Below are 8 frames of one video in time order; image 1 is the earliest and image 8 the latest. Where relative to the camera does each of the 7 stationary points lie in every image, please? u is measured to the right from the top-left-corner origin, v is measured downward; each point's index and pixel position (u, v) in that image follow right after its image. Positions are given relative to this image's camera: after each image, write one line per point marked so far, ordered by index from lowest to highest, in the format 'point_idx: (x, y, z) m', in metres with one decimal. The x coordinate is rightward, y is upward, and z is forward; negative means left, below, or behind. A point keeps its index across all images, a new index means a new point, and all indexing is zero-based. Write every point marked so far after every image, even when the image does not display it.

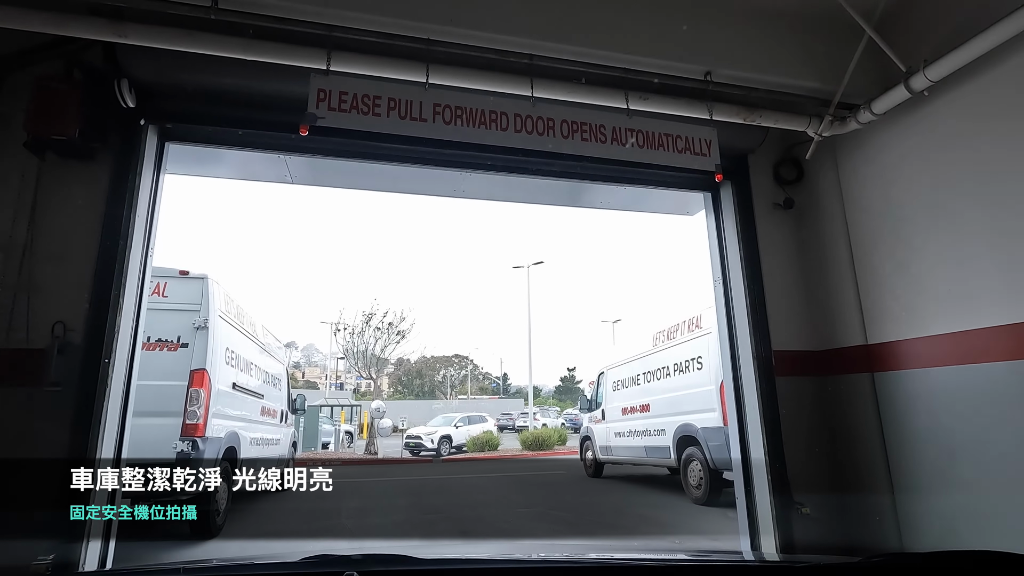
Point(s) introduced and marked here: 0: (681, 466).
0: (+1.9, -2.0, +7.1) m
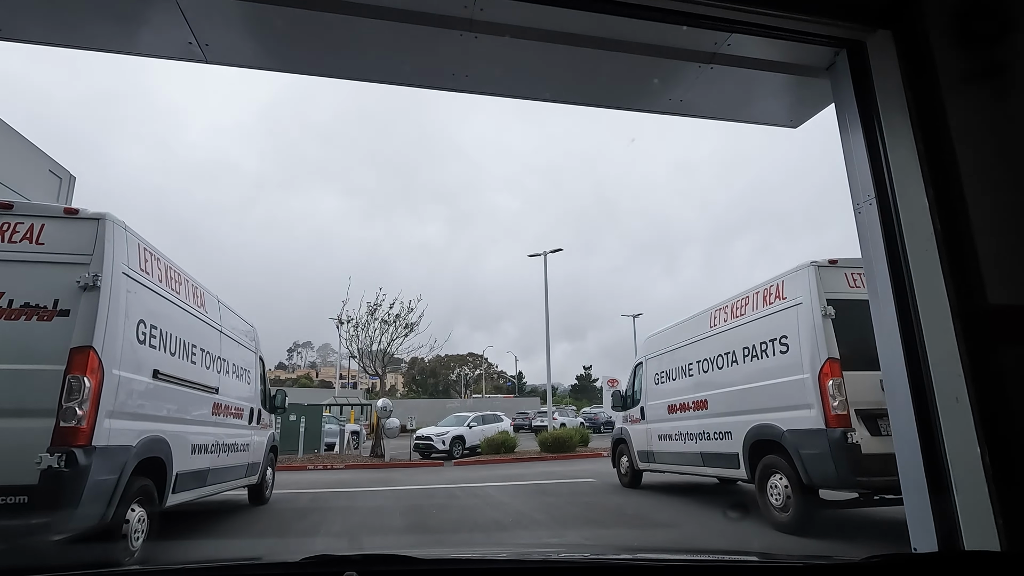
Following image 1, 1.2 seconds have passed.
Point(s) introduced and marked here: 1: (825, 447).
0: (+2.1, -1.6, +5.5) m
1: (+2.3, -1.2, +4.6) m
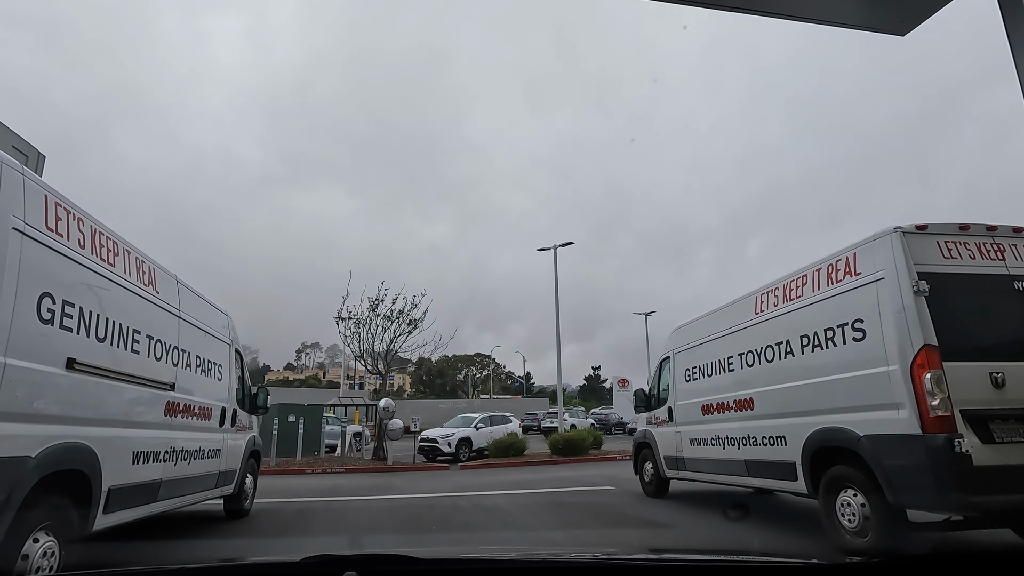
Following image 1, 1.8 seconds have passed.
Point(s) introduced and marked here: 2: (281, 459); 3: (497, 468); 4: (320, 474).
0: (+2.2, -1.5, +4.5) m
1: (+2.4, -1.0, +3.7) m
2: (-6.5, -4.9, +18.0) m
3: (-0.4, -4.8, +16.7) m
4: (-5.0, -4.9, +16.7) m
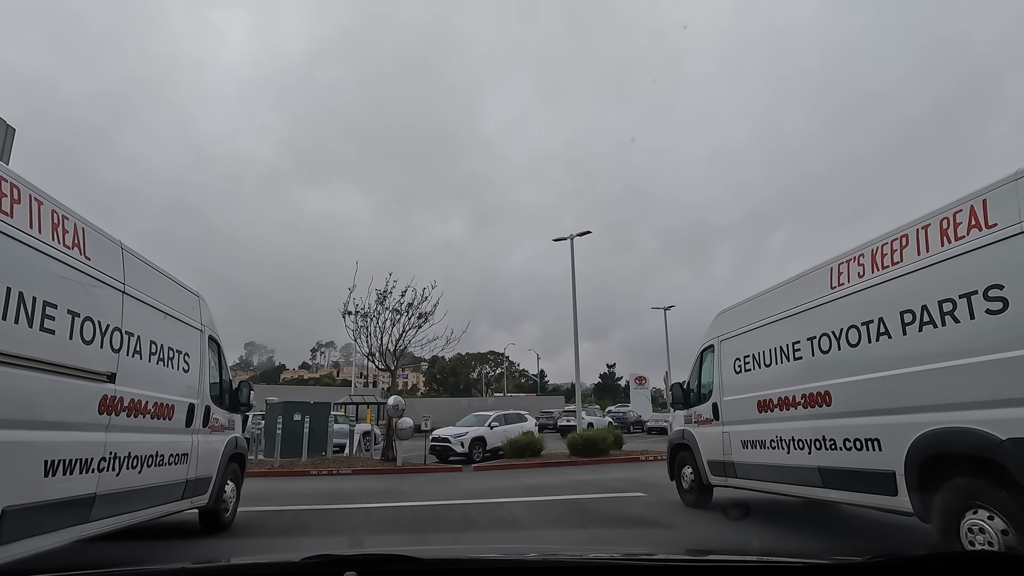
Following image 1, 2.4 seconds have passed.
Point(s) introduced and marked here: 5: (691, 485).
0: (+2.3, -1.2, +3.5) m
1: (+2.5, -0.8, +2.7) m
2: (-6.1, -4.6, +17.2) m
3: (0.0, -4.5, +15.8) m
4: (-4.6, -4.7, +15.8) m
5: (+2.1, -2.3, +7.4) m
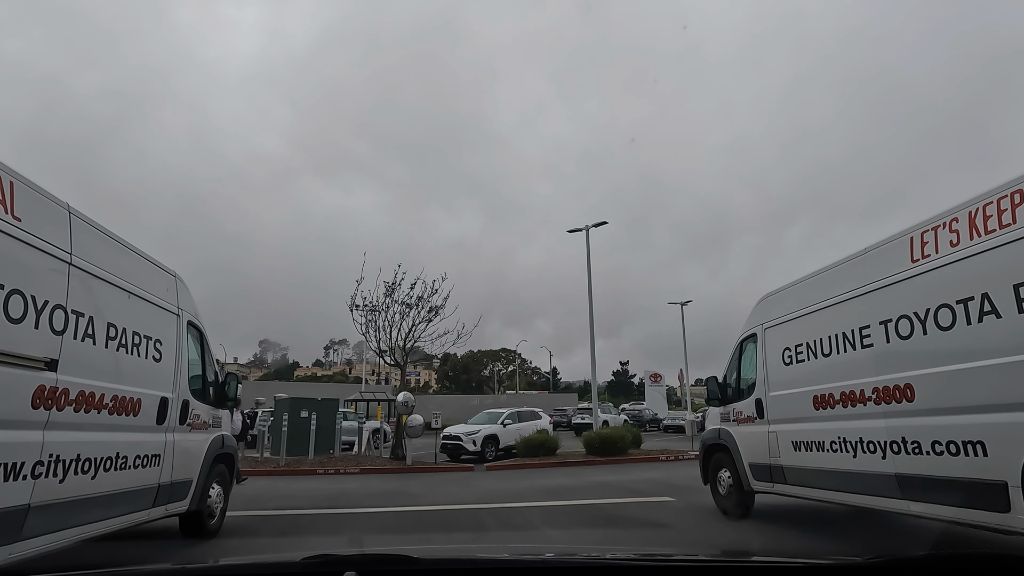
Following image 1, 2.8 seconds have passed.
0: (+2.4, -1.1, +2.8) m
1: (+2.6, -0.6, +1.9) m
2: (-5.7, -4.4, +16.6) m
3: (+0.4, -4.3, +15.1) m
4: (-4.3, -4.5, +15.2) m
5: (+2.3, -2.1, +6.7) m
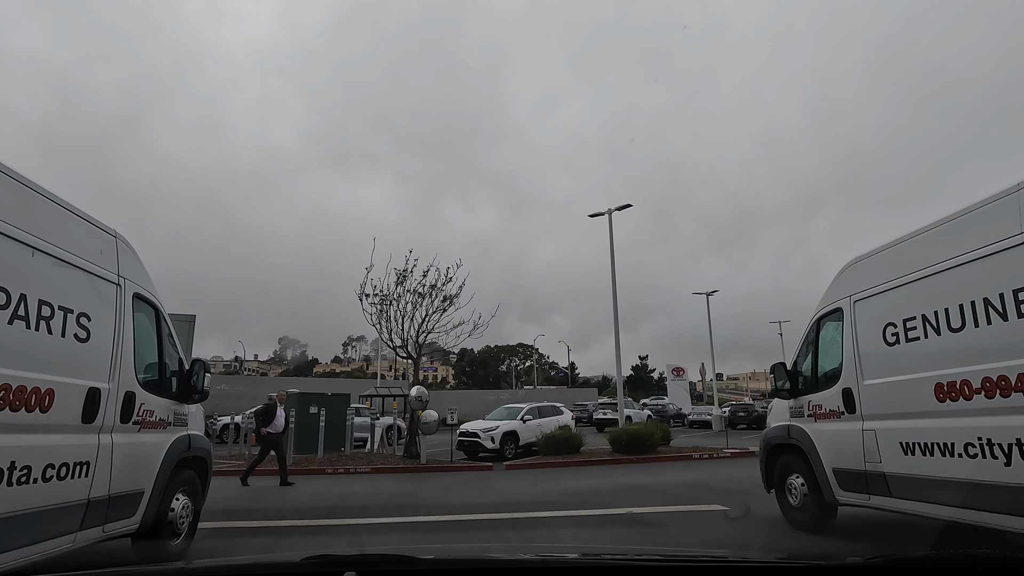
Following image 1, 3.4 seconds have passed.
0: (+2.6, -0.8, +1.7) m
1: (+2.7, -0.4, +0.8) m
2: (-5.2, -4.2, +15.8) m
3: (+0.8, -4.0, +14.1) m
4: (-3.8, -4.2, +14.3) m
5: (+2.5, -1.8, +5.6) m
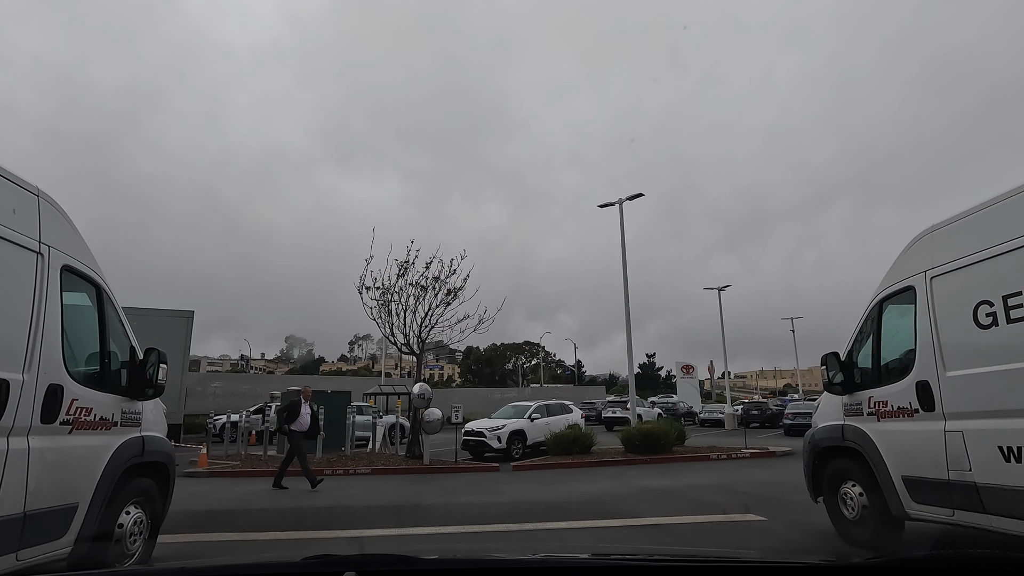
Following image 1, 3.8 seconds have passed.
0: (+2.6, -0.7, +1.0) m
1: (+2.7, -0.2, +0.1) m
2: (-5.0, -4.0, +15.1) m
3: (+1.0, -3.8, +13.4) m
4: (-3.7, -4.0, +13.7) m
5: (+2.6, -1.7, +4.9) m
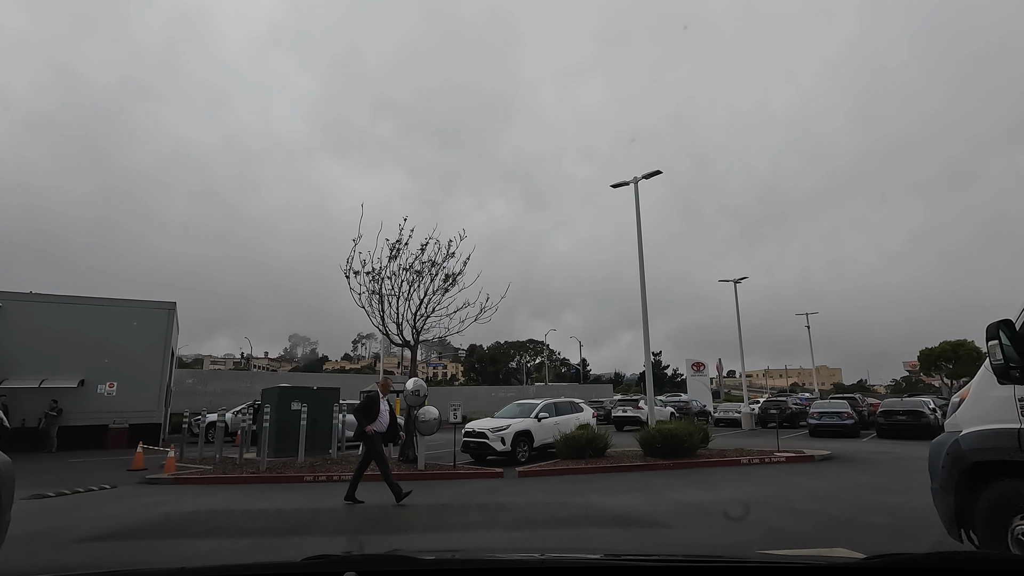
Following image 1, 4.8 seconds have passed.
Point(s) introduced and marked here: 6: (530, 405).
0: (+2.6, -0.4, -0.6) m
1: (+2.7, +0.1, -1.5) m
2: (-4.9, -3.7, +13.6) m
3: (+1.1, -3.5, +11.8) m
4: (-3.6, -3.7, +12.2) m
5: (+2.6, -1.4, +3.3) m
6: (+0.4, -3.0, +16.1) m
